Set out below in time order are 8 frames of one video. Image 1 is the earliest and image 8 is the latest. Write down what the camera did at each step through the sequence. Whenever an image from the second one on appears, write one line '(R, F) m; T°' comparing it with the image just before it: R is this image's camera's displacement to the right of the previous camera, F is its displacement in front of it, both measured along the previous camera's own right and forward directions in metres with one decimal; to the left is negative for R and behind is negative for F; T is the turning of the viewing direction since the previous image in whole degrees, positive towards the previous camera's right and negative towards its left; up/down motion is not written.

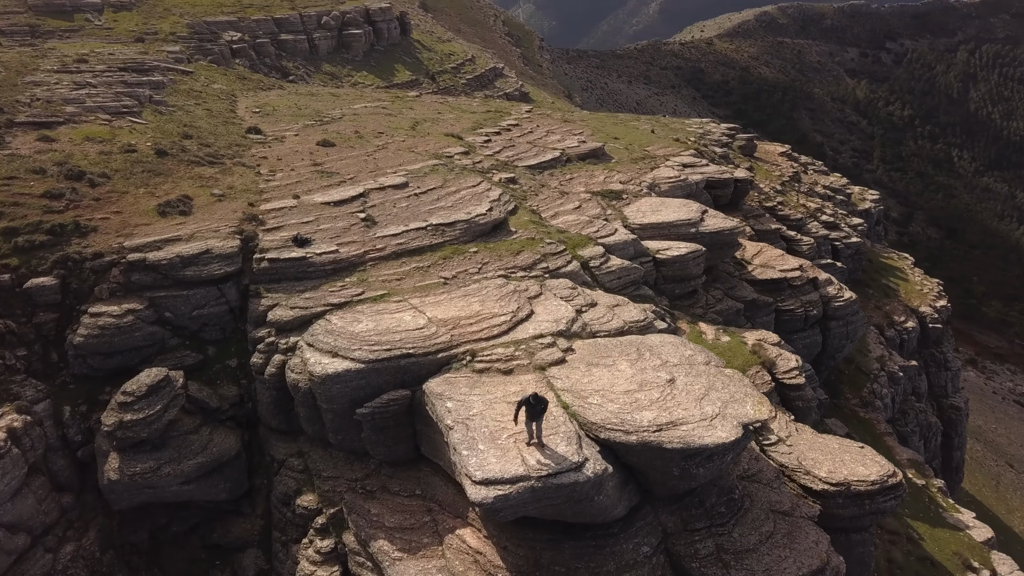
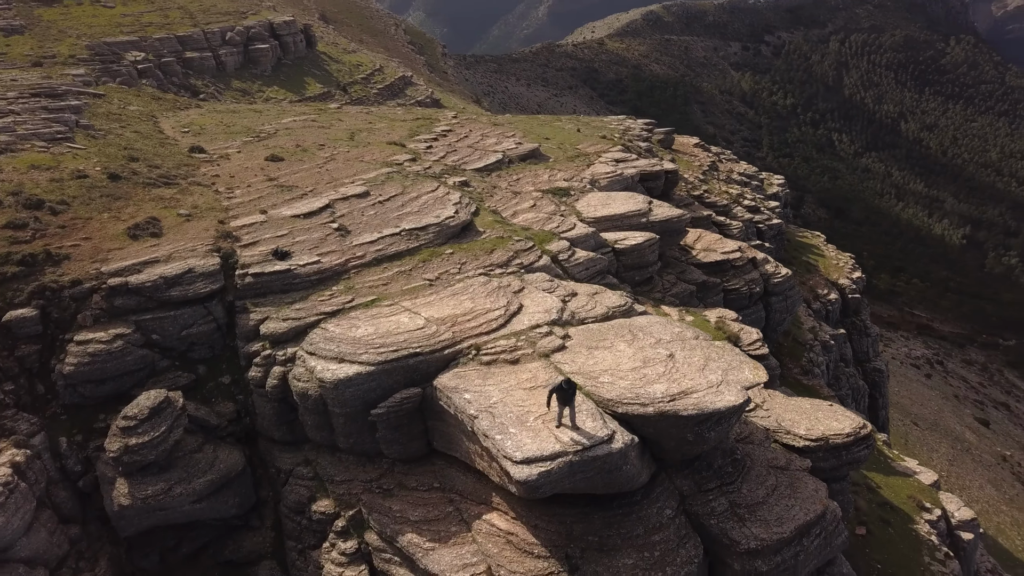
(-2.0, -0.7) m; +6°
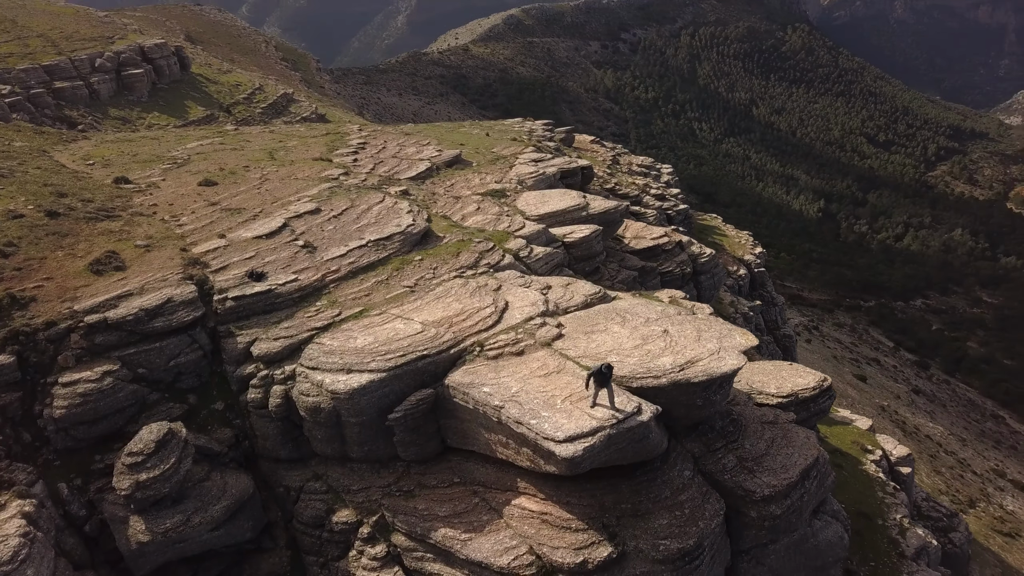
(-2.7, -0.7) m; +8°
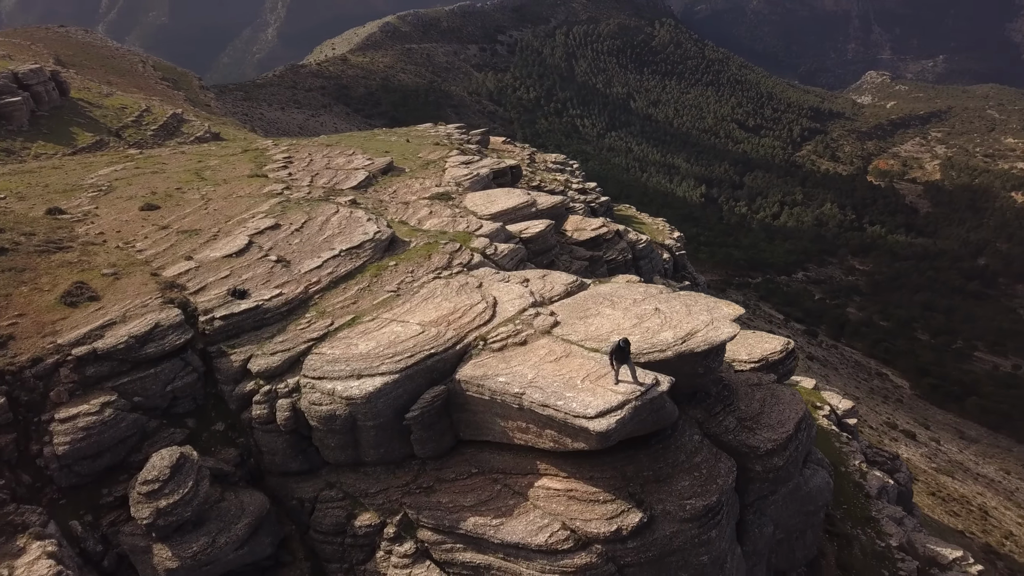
(-2.5, -0.6) m; +7°
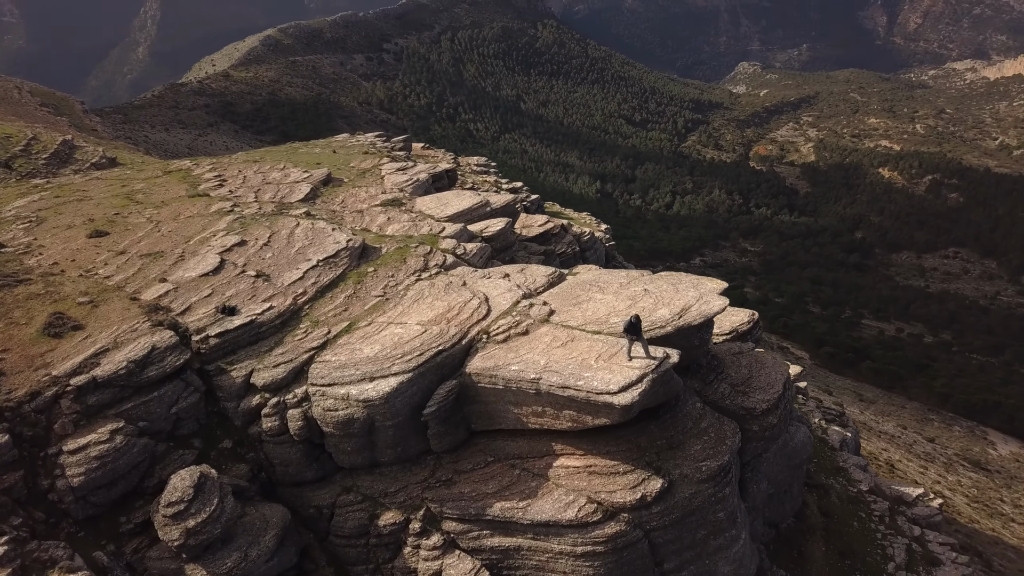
(-2.4, -0.6) m; +7°
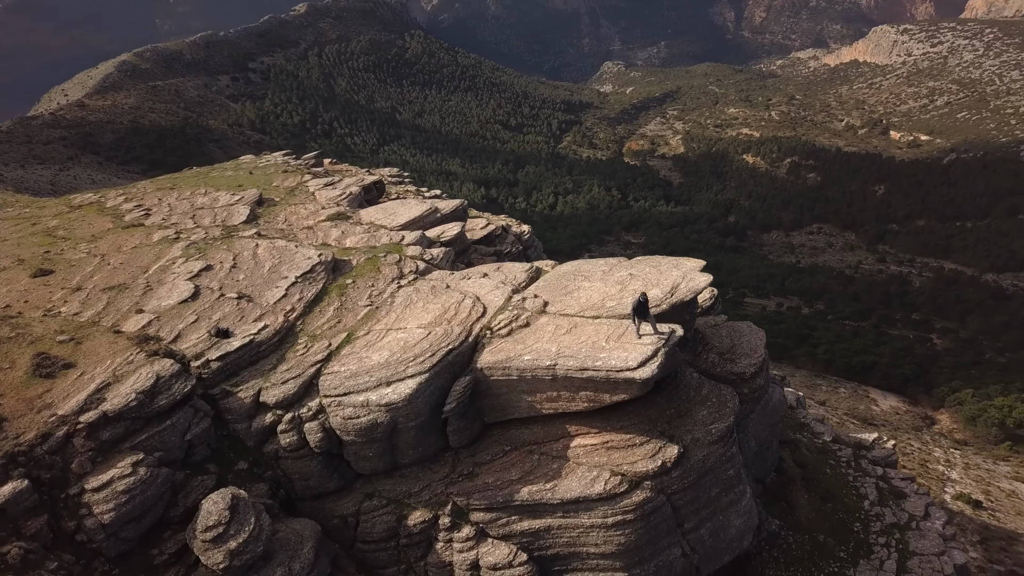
(-2.9, -0.7) m; +8°
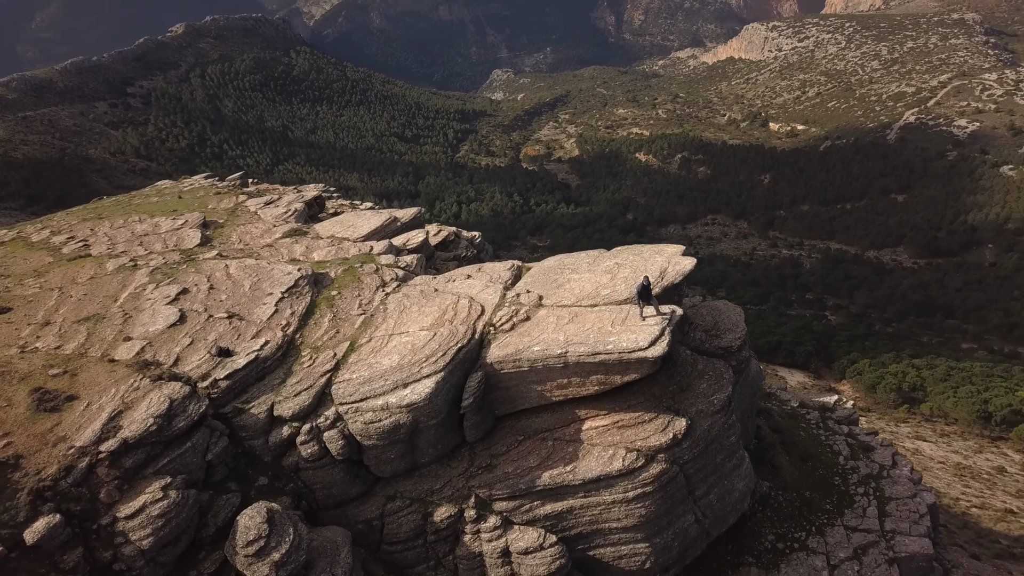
(-2.6, -0.6) m; +7°
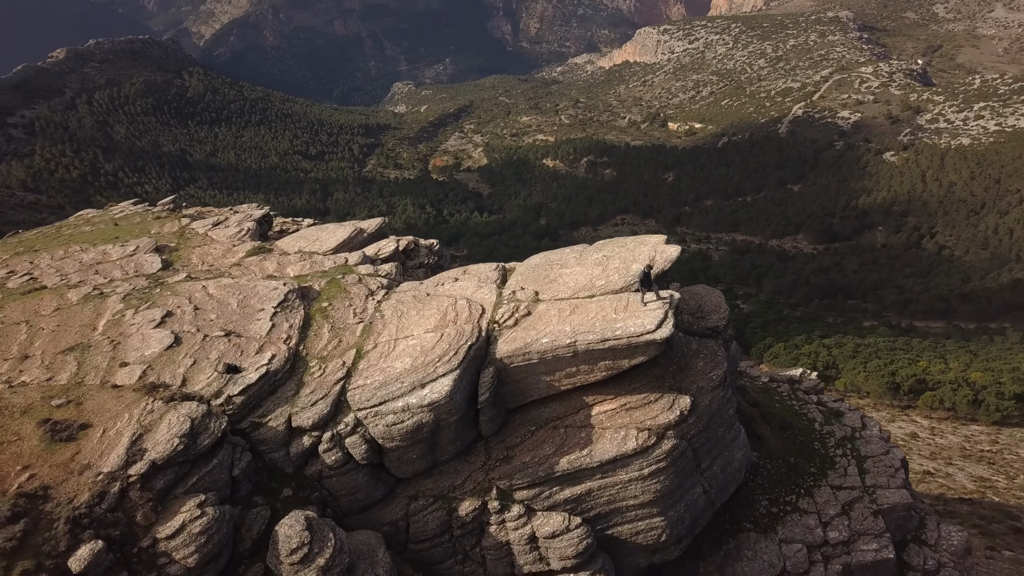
(-2.4, -0.6) m; +6°
